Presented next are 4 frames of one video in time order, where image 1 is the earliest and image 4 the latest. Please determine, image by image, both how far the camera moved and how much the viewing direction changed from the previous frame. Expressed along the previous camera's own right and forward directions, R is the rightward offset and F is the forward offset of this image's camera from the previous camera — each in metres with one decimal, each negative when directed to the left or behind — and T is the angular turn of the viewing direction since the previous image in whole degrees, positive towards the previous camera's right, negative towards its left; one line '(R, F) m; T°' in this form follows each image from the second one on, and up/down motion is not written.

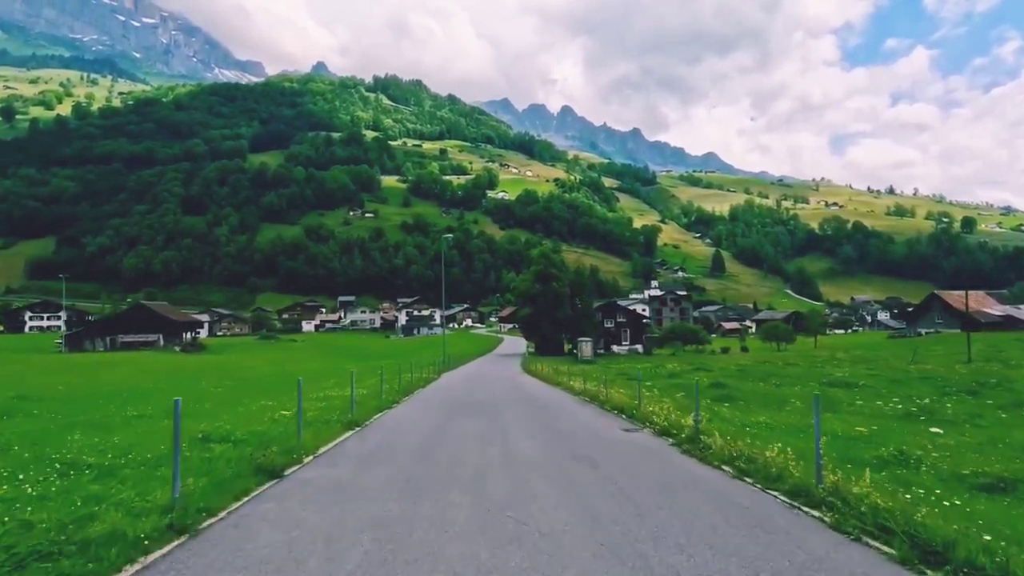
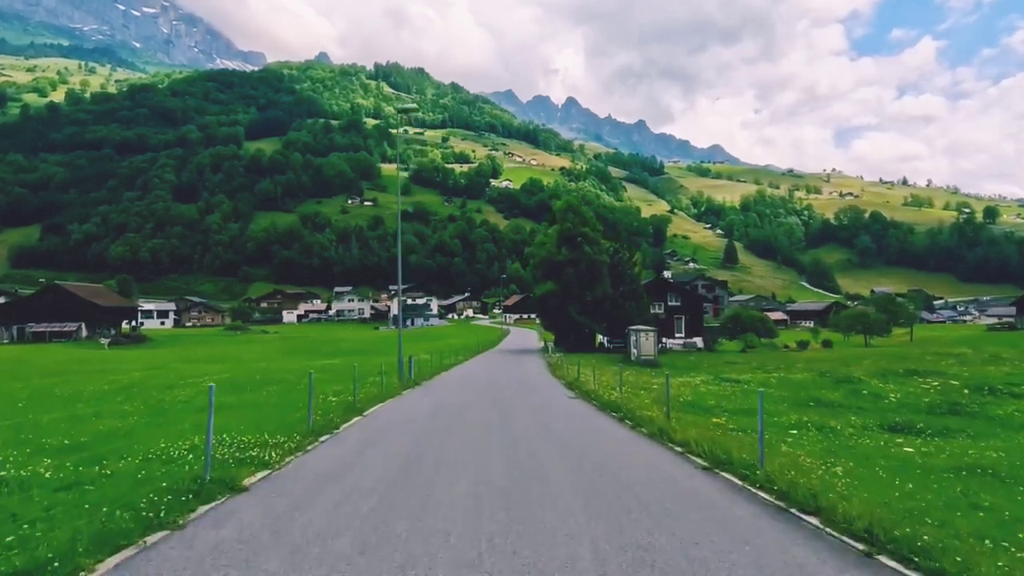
(-0.4, +8.1) m; 0°
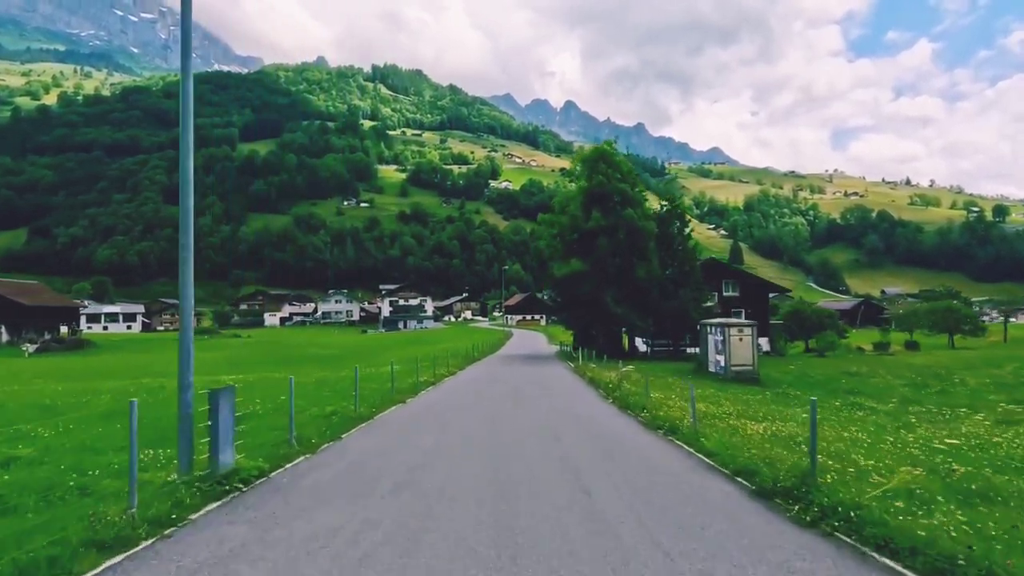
(-0.2, +5.3) m; 0°
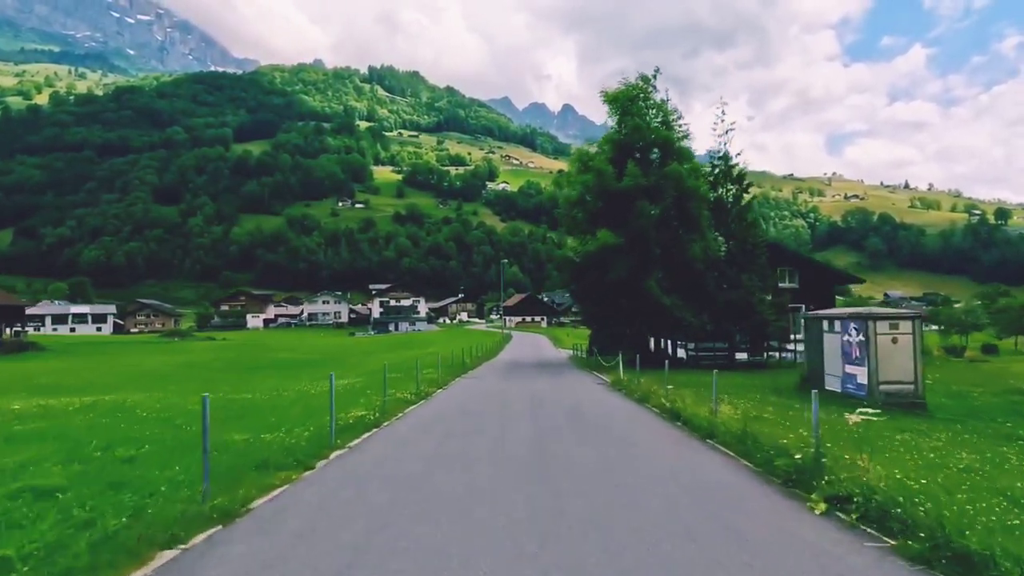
(-0.2, +3.4) m; 0°
